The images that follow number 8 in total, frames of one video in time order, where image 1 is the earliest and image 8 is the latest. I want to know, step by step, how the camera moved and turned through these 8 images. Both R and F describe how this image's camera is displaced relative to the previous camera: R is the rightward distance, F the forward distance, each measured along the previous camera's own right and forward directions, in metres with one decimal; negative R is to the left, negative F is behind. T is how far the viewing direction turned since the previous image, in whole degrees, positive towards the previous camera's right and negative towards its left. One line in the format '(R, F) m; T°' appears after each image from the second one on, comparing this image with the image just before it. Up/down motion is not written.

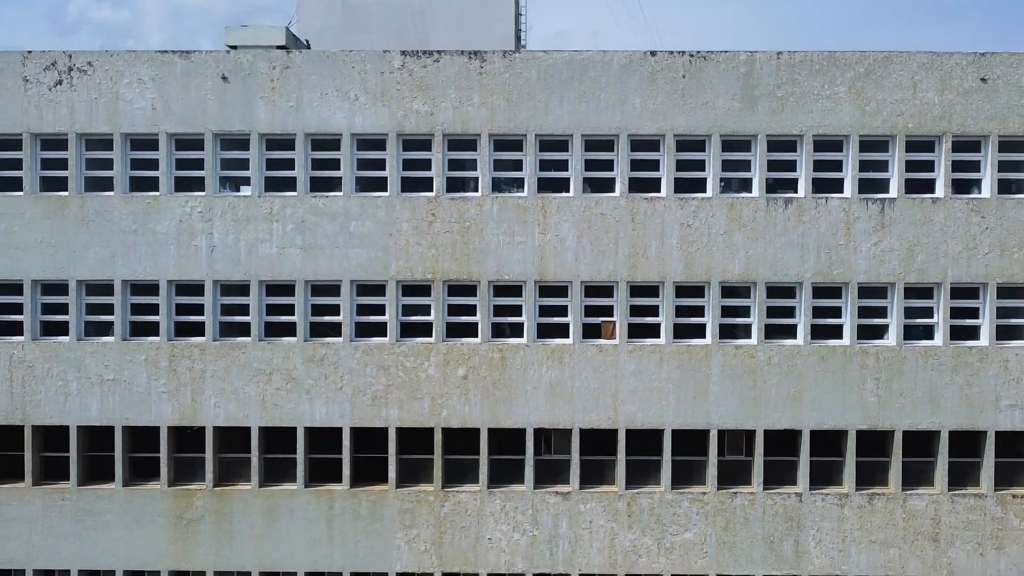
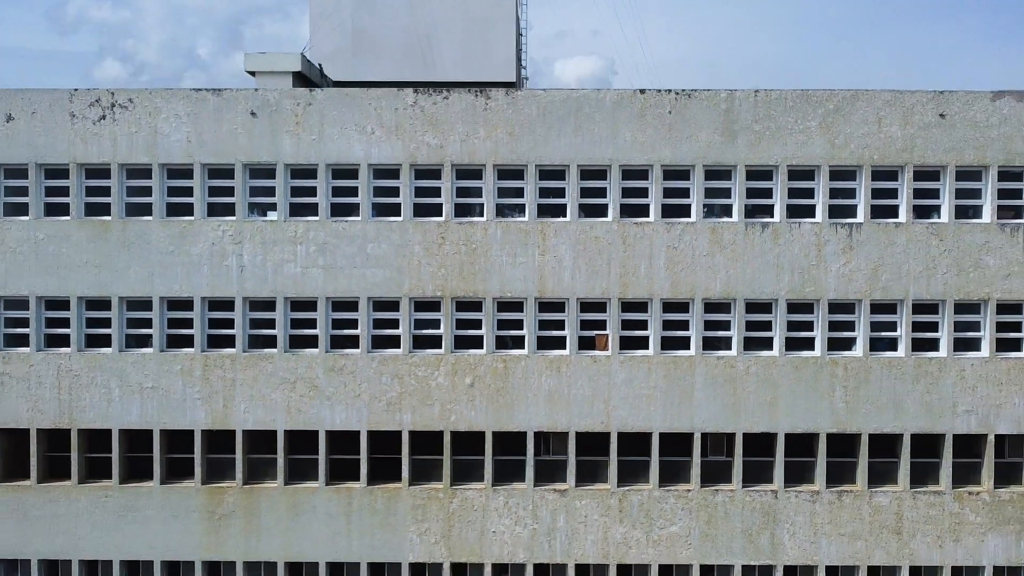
(0.0, -1.0) m; 0°
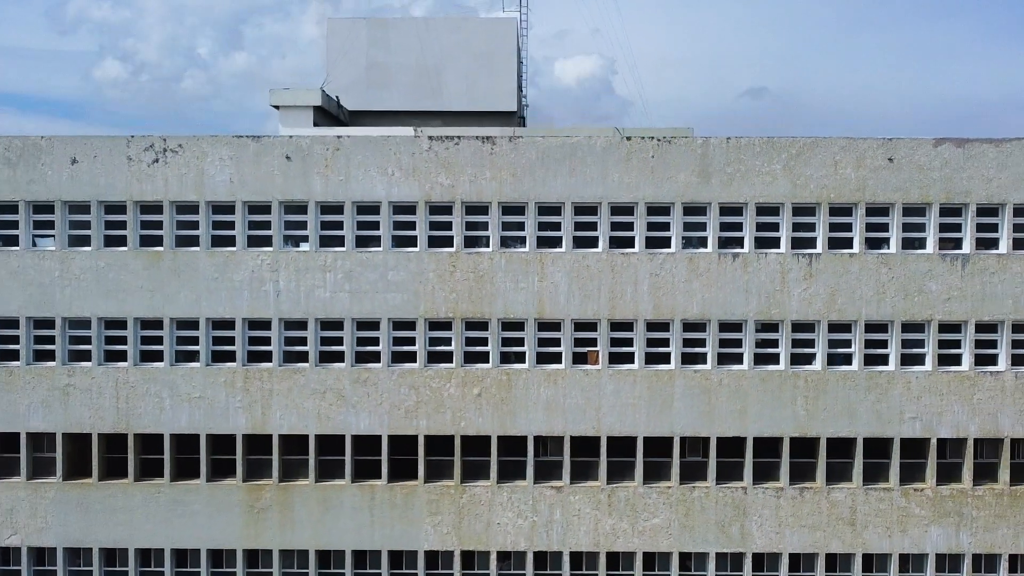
(-0.1, -1.6) m; 0°
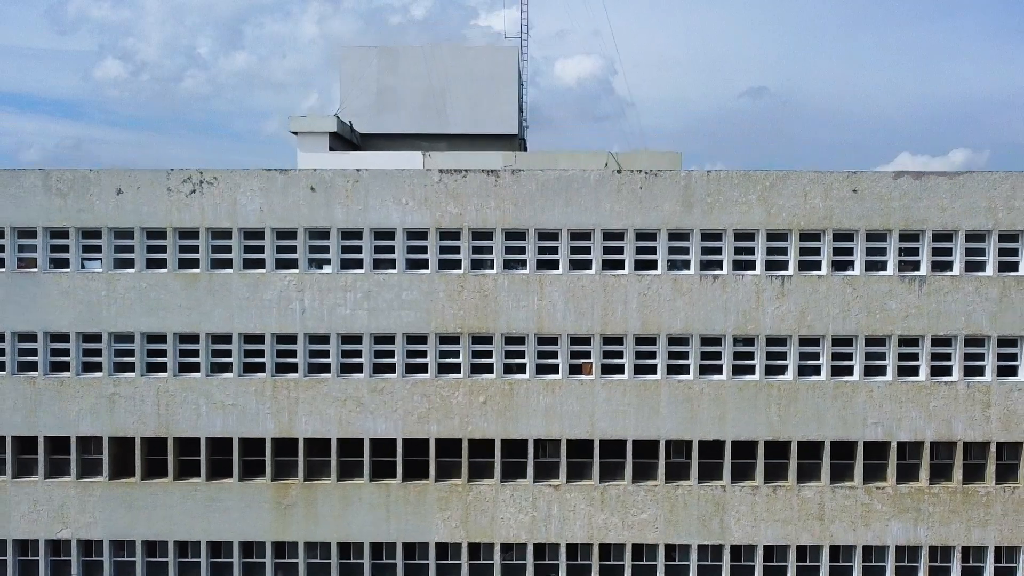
(0.0, -1.4) m; 0°
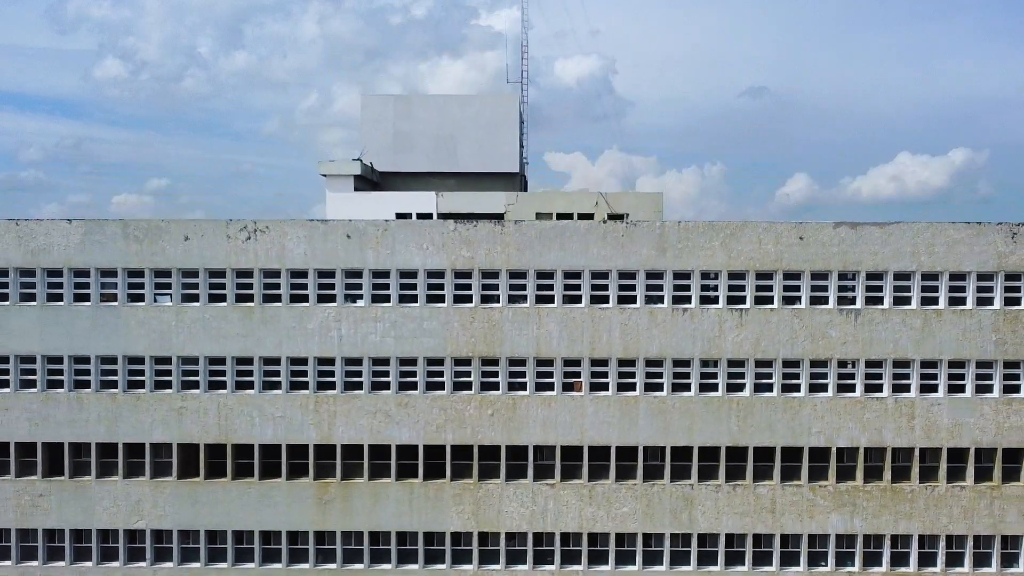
(-0.1, -2.7) m; 0°
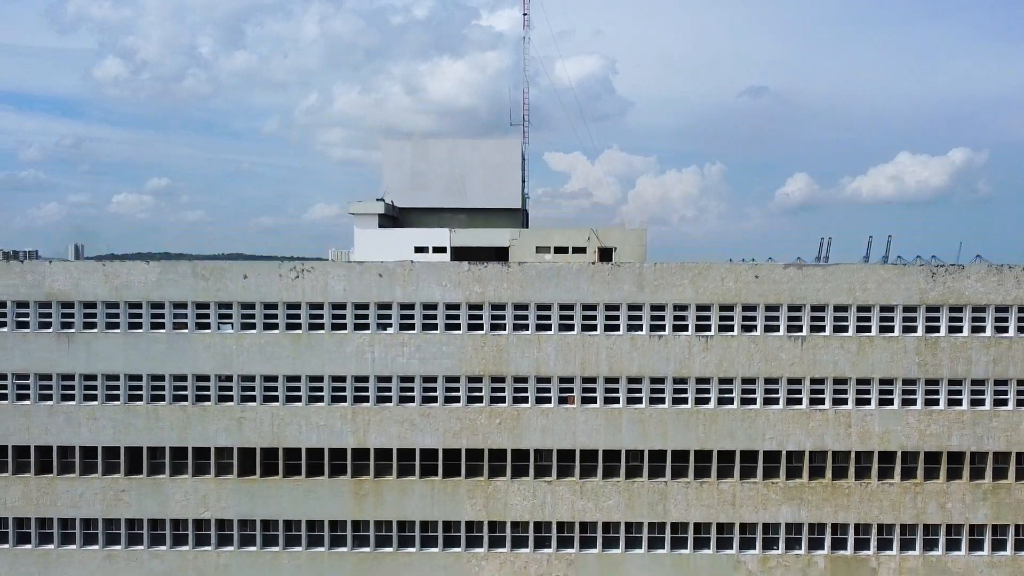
(-0.1, -3.4) m; 0°
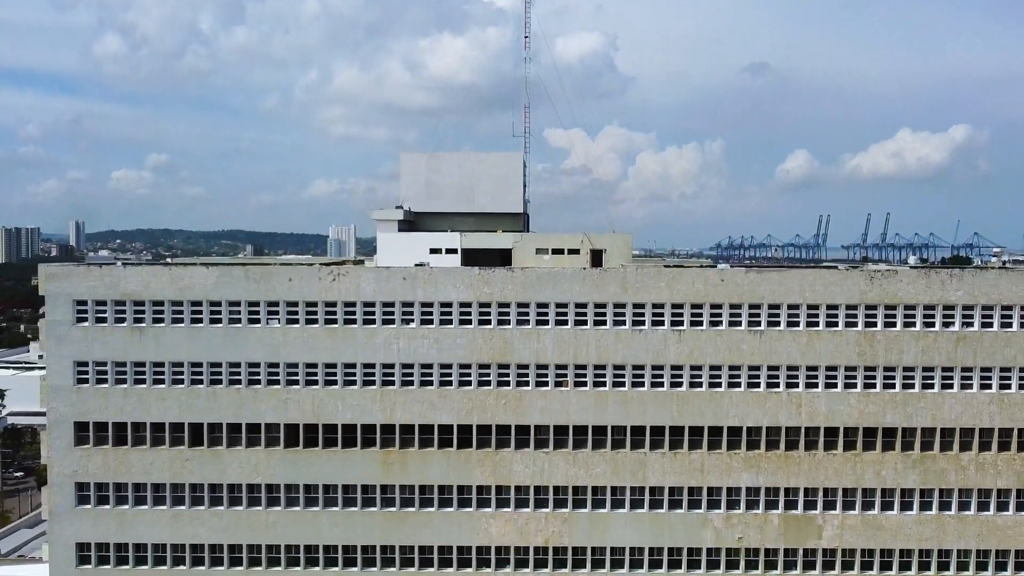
(-0.2, -3.5) m; 0°
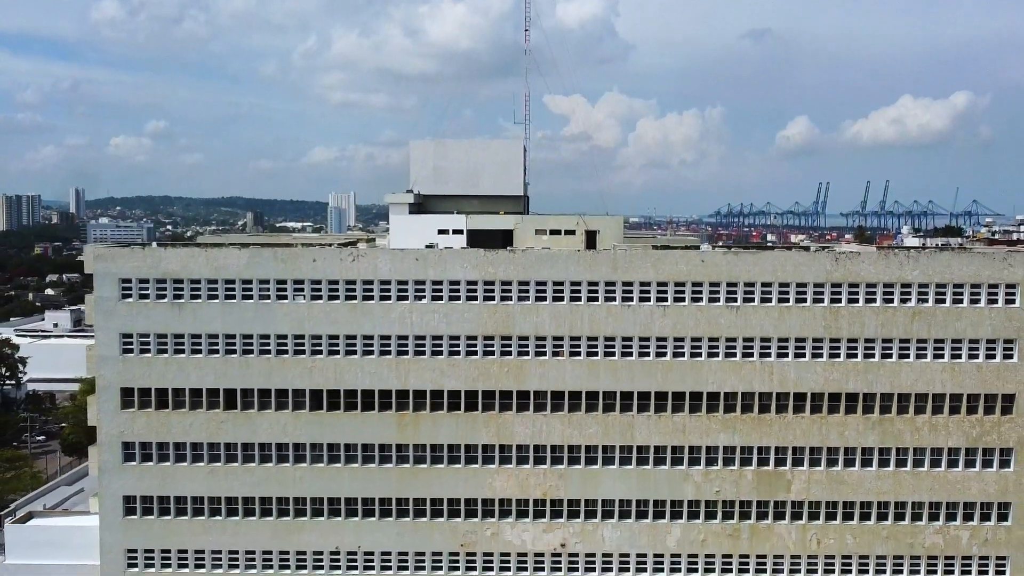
(-0.1, -2.5) m; 0°
